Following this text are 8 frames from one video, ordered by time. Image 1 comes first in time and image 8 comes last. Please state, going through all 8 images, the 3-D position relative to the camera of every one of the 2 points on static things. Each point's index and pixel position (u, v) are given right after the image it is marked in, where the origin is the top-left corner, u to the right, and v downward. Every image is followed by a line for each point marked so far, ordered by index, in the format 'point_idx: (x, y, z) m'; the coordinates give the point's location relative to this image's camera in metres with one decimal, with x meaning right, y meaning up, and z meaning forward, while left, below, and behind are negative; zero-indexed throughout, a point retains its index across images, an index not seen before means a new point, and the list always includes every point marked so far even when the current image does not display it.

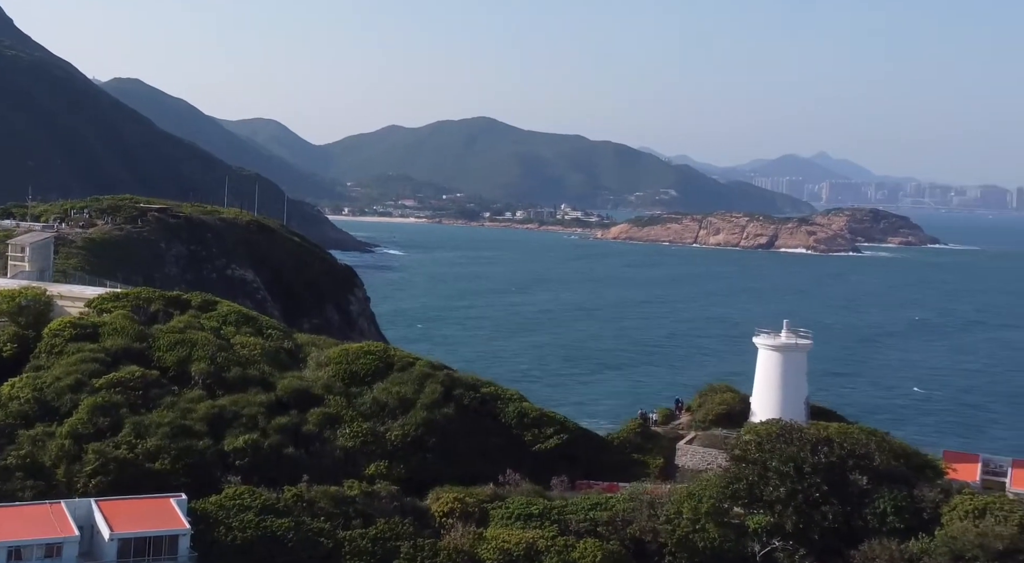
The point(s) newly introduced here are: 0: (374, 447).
0: (-2.3, -2.8, +19.4) m
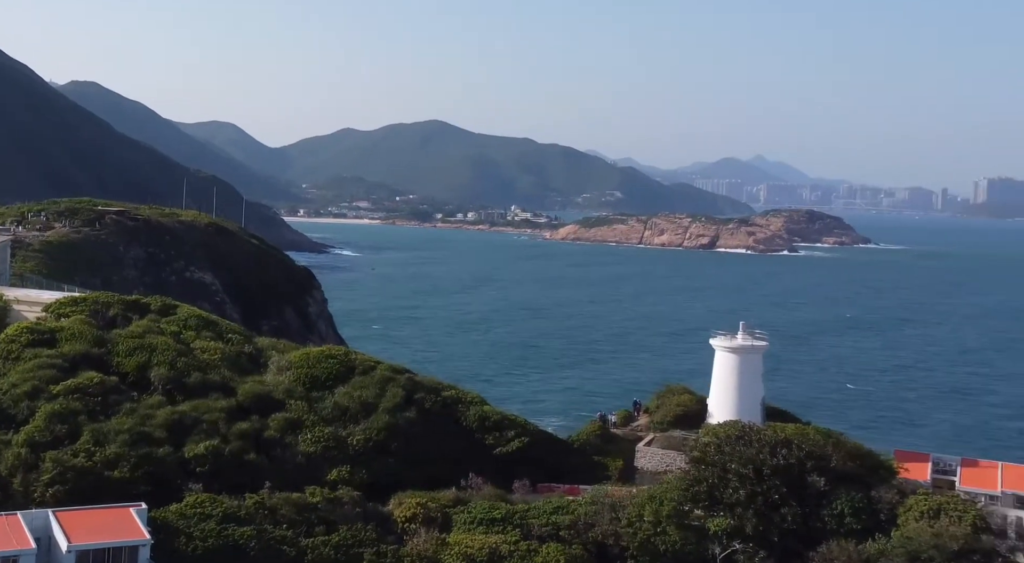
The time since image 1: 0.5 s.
0: (-2.9, -2.9, +19.3) m
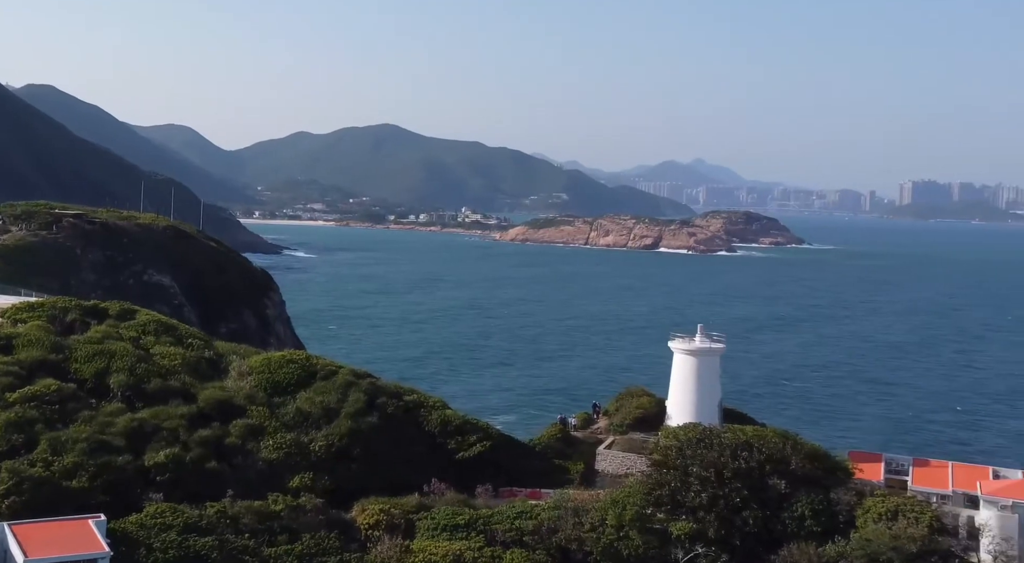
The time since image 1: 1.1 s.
0: (-3.6, -3.0, +19.1) m
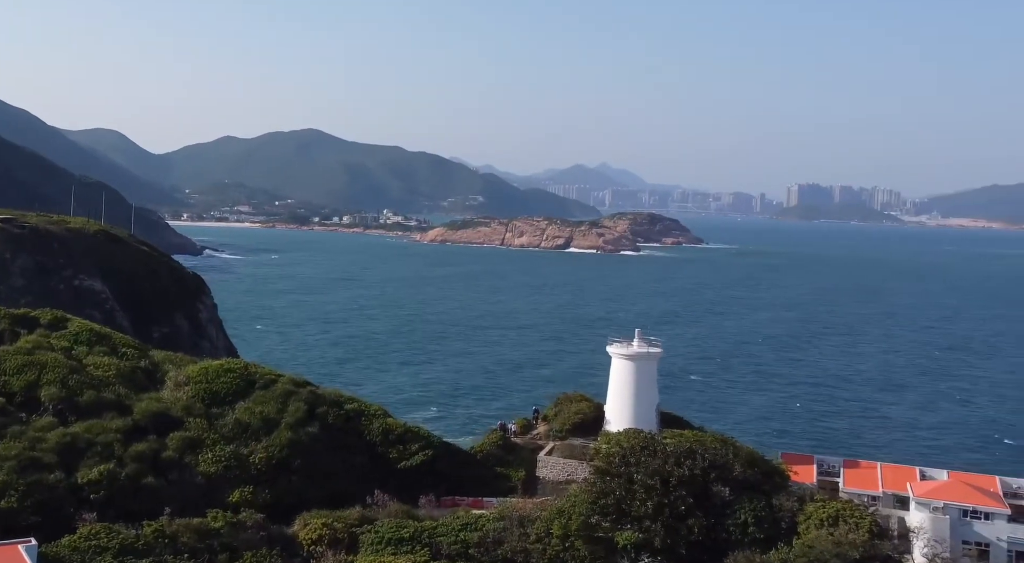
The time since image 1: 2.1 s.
0: (-4.5, -3.1, +18.6) m
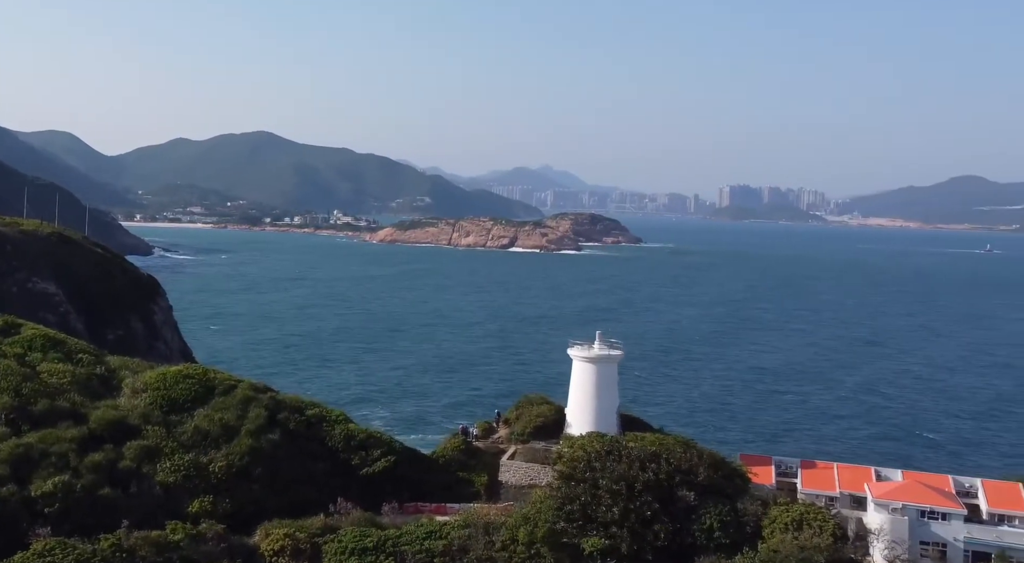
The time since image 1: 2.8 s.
0: (-5.0, -3.2, +18.2) m
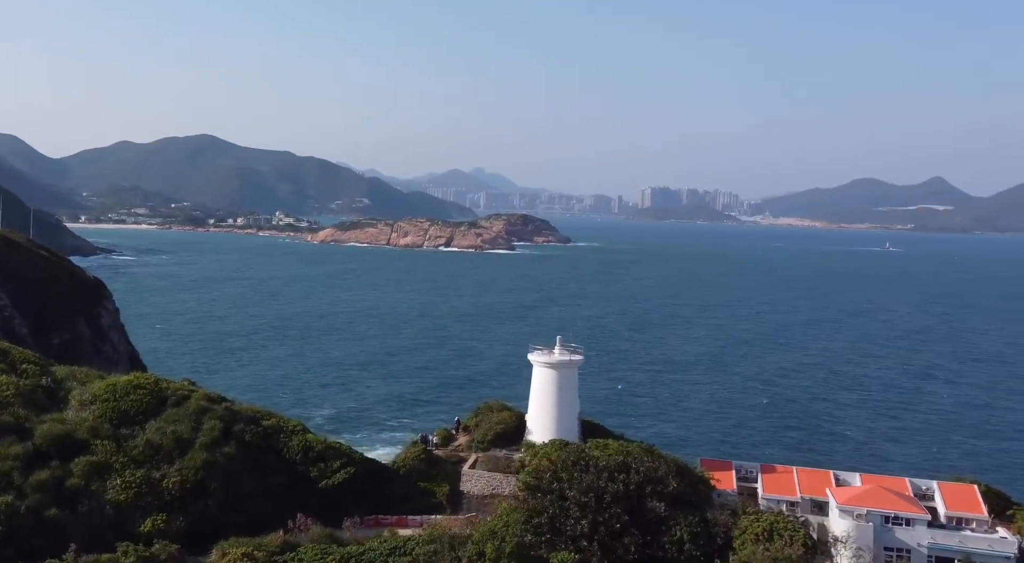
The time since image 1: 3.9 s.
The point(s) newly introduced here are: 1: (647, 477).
0: (-5.5, -3.3, +17.3) m
1: (+2.3, -3.4, +19.7) m
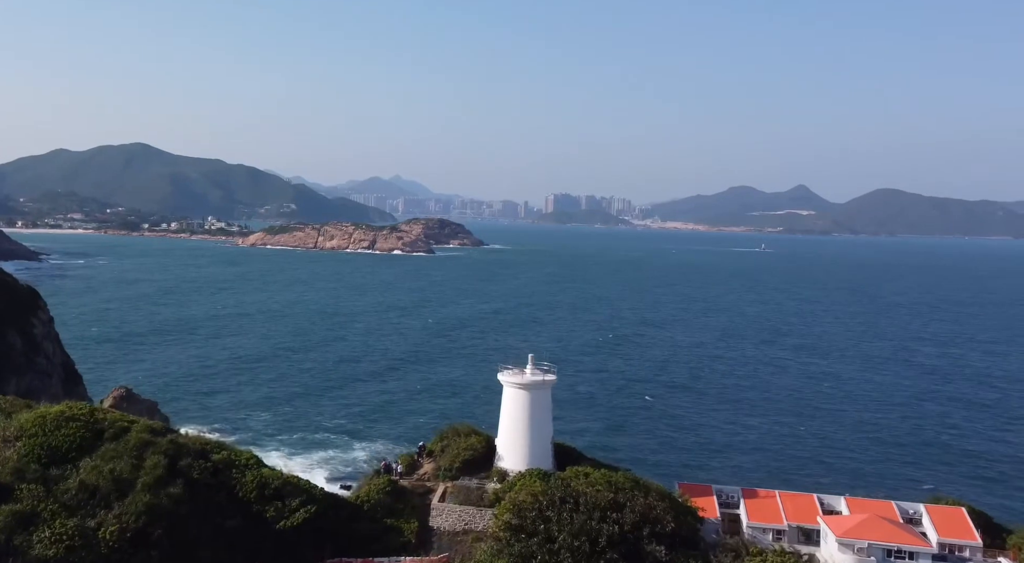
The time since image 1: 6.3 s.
0: (-5.7, -3.5, +15.1) m
1: (+2.0, -3.7, +17.8) m
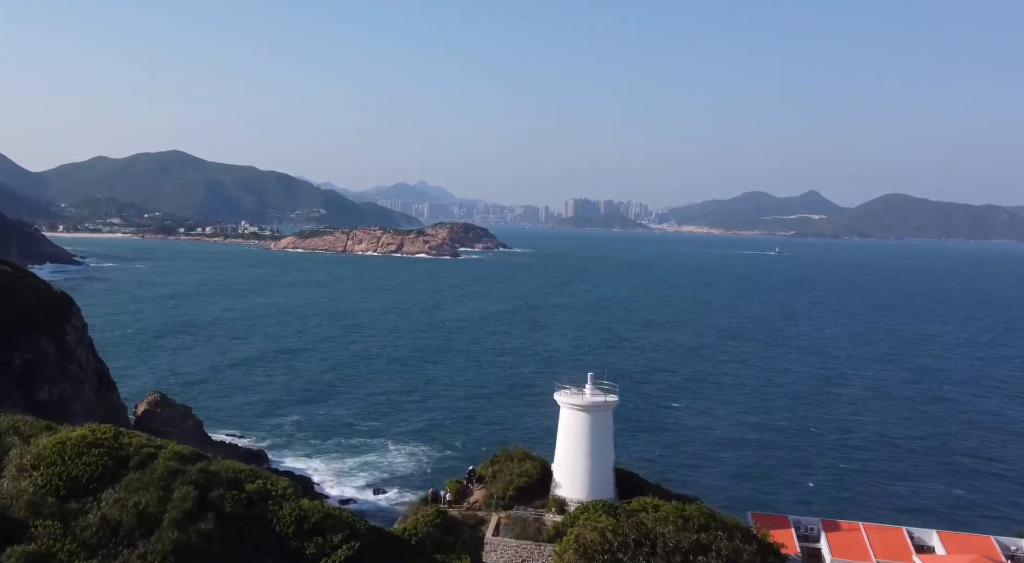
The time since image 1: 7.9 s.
0: (-4.8, -3.6, +13.3) m
1: (+3.0, -3.9, +15.8) m
